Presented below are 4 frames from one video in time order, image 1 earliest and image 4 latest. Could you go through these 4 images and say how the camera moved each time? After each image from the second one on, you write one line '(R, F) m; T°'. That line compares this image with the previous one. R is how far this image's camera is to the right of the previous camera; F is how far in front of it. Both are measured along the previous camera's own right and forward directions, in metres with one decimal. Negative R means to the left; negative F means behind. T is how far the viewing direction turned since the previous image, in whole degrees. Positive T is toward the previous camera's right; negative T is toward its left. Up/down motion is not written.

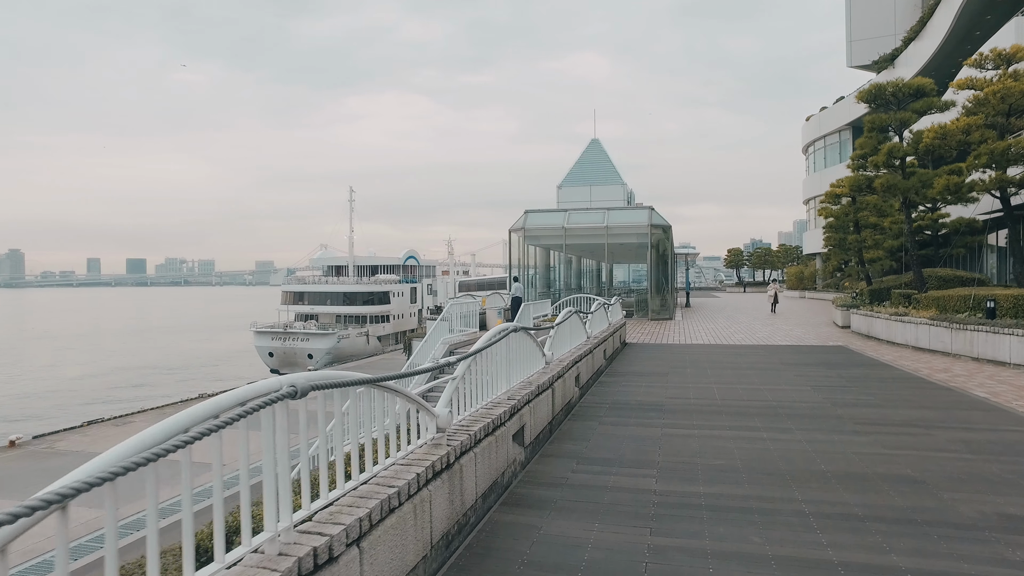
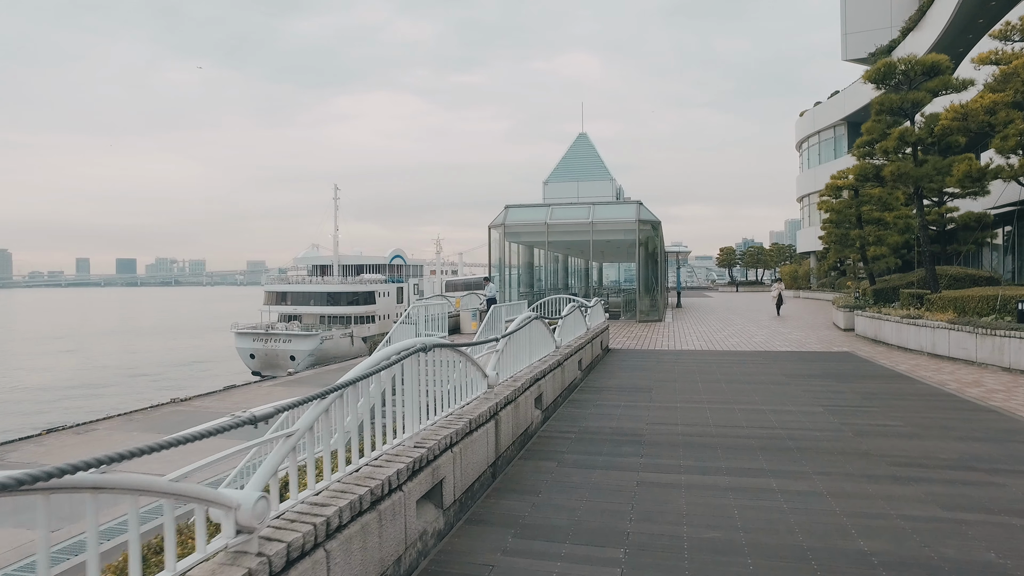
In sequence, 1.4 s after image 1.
(+0.4, +1.4) m; +1°
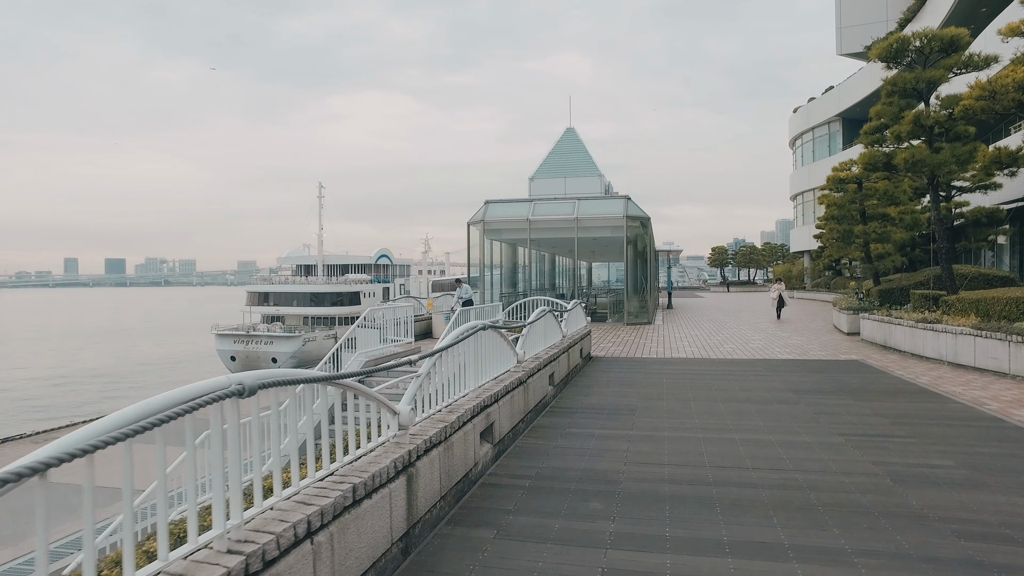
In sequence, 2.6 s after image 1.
(+0.4, +1.3) m; +1°
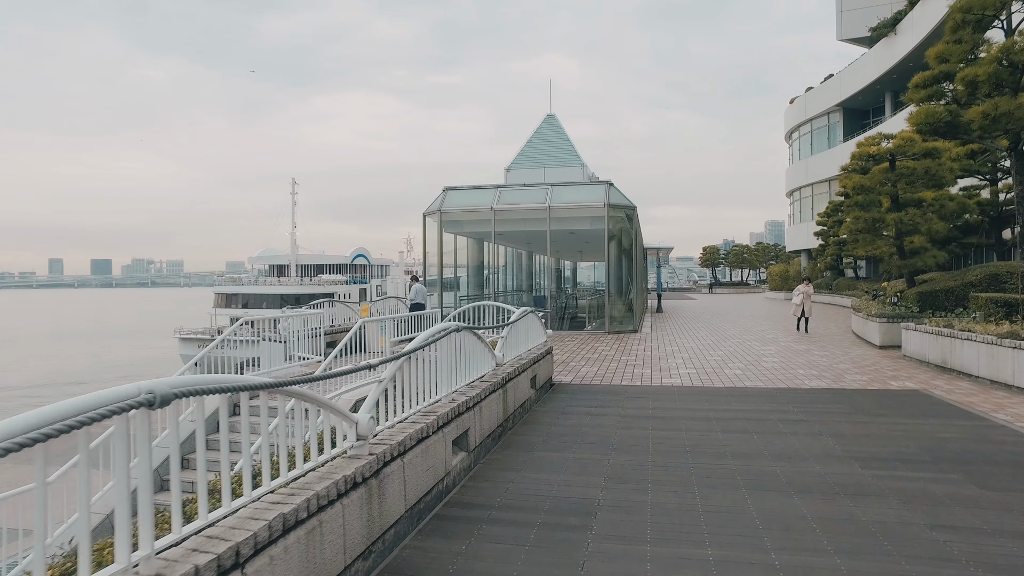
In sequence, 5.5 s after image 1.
(+0.7, +3.1) m; +1°
